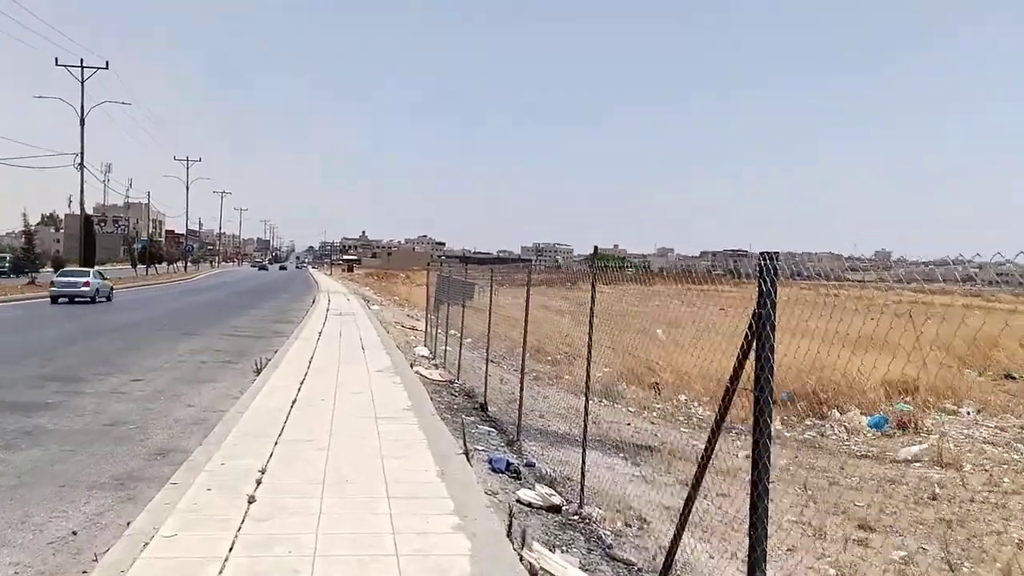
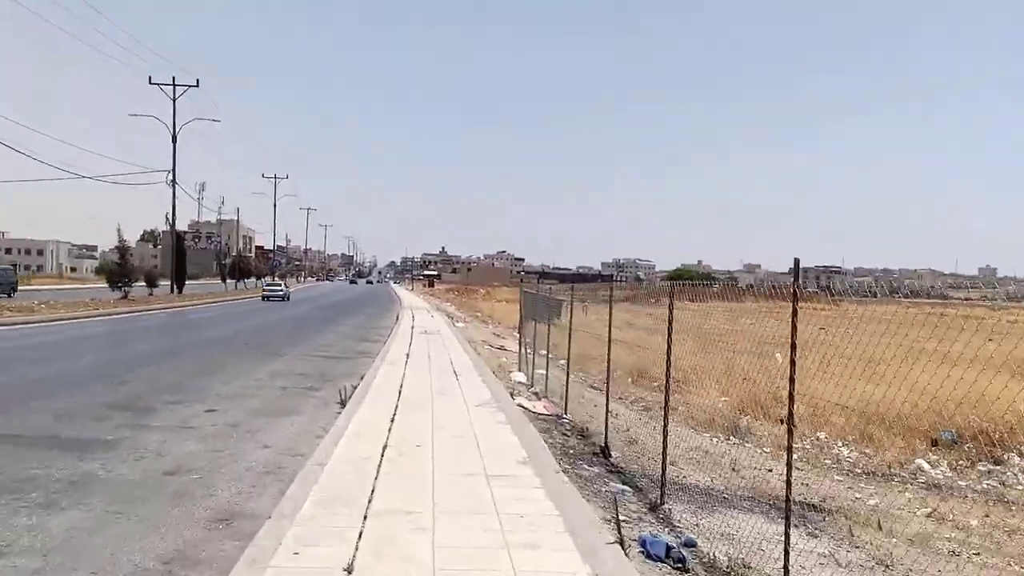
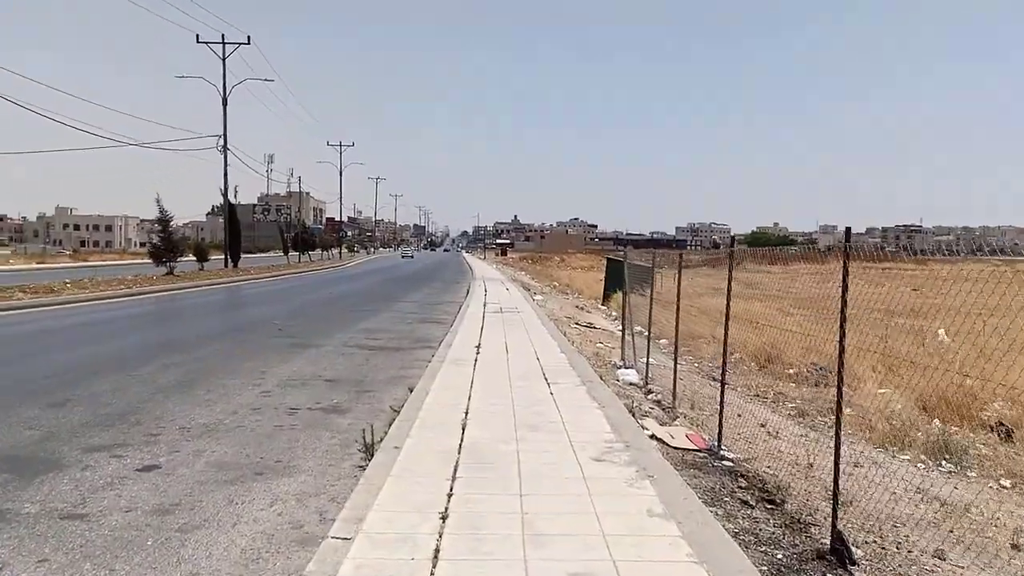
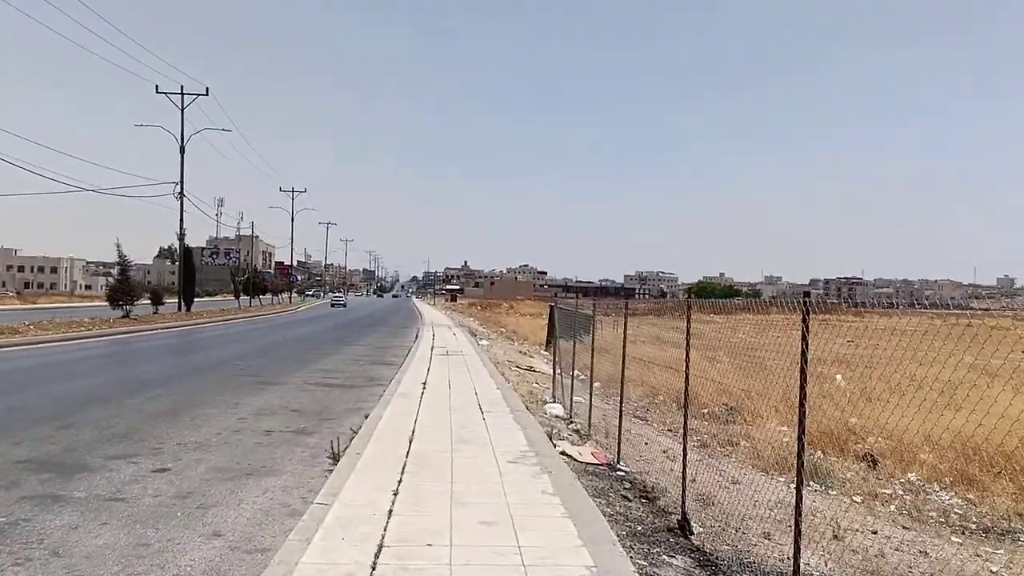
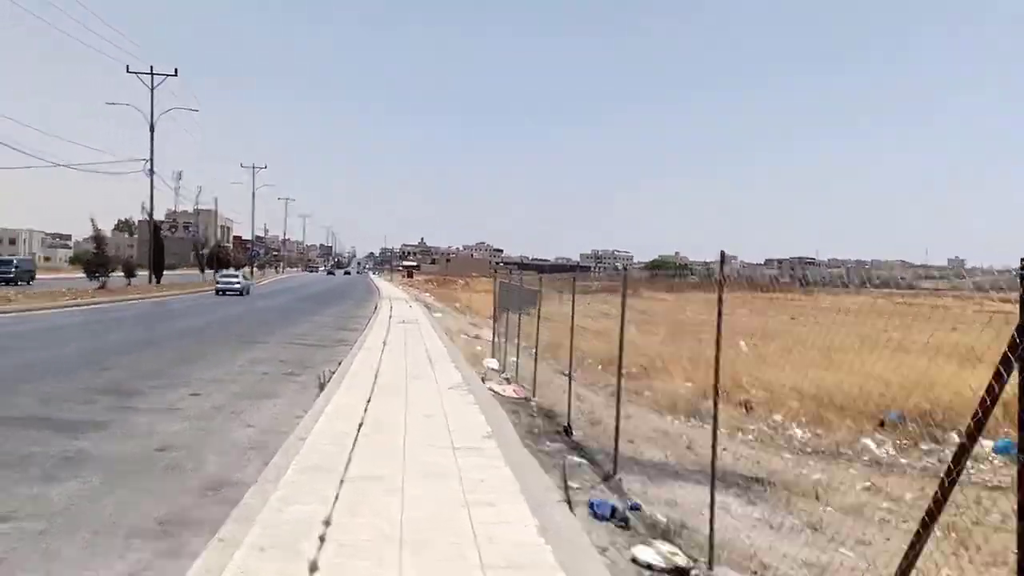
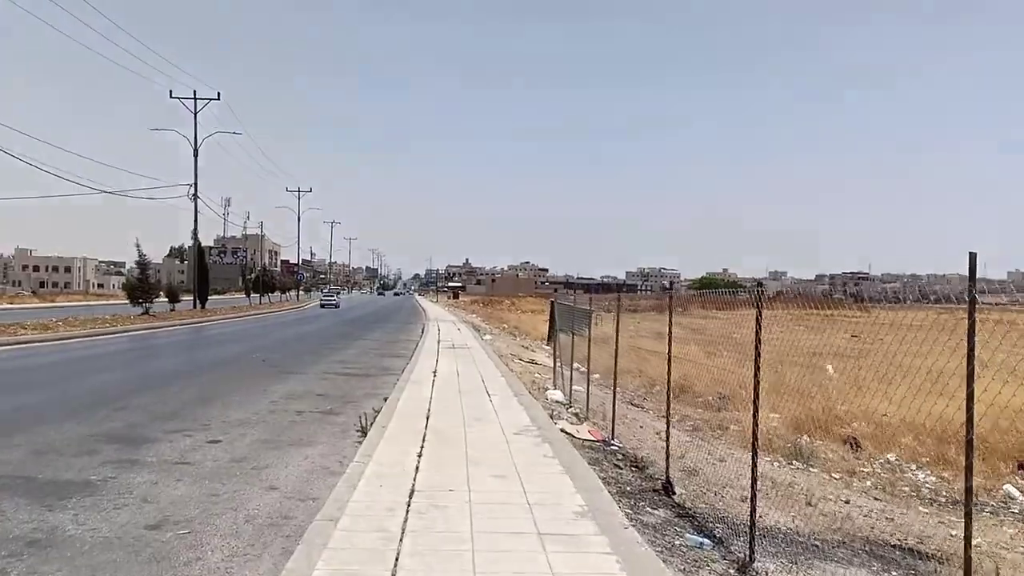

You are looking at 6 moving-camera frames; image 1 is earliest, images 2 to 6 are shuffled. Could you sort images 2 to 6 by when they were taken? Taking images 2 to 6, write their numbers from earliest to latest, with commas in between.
5, 2, 6, 4, 3
